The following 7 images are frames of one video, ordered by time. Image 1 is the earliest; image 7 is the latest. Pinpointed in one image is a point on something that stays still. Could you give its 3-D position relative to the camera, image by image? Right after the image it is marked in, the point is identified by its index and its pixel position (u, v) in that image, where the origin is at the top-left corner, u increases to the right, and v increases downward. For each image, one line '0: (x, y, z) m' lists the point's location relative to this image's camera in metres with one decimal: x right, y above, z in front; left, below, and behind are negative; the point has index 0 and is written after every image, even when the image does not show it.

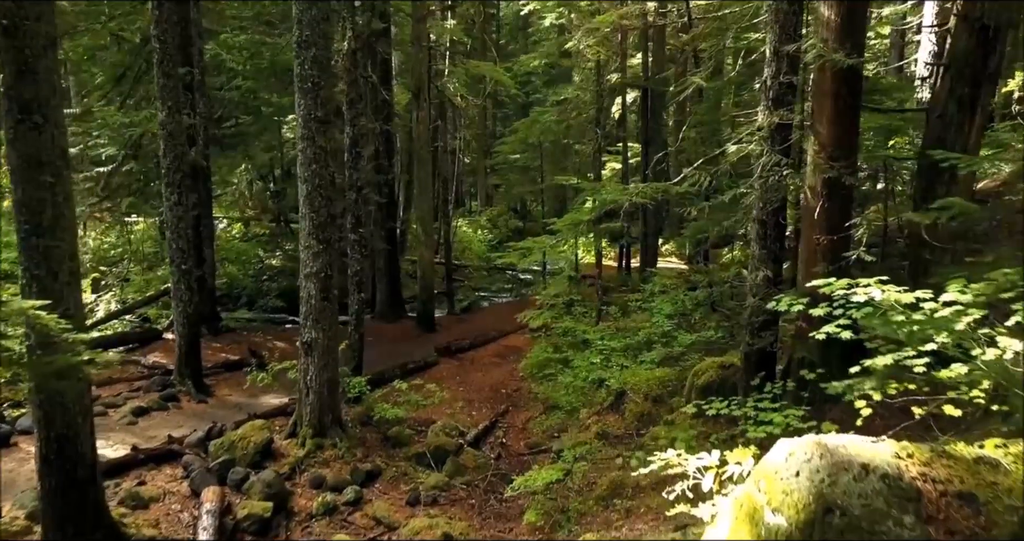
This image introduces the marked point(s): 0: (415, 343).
0: (-2.4, -1.8, +15.2) m
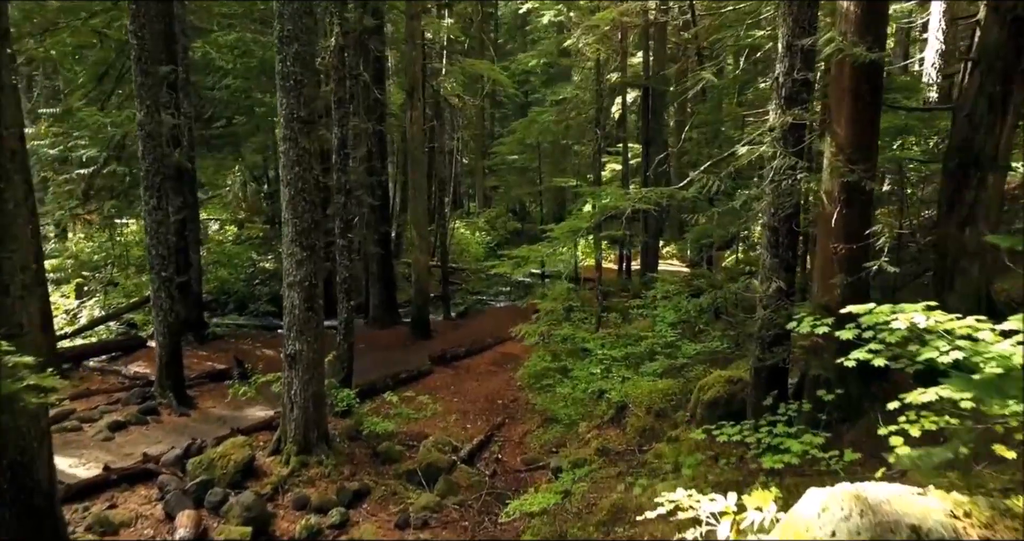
0: (-2.5, -1.9, +14.7) m
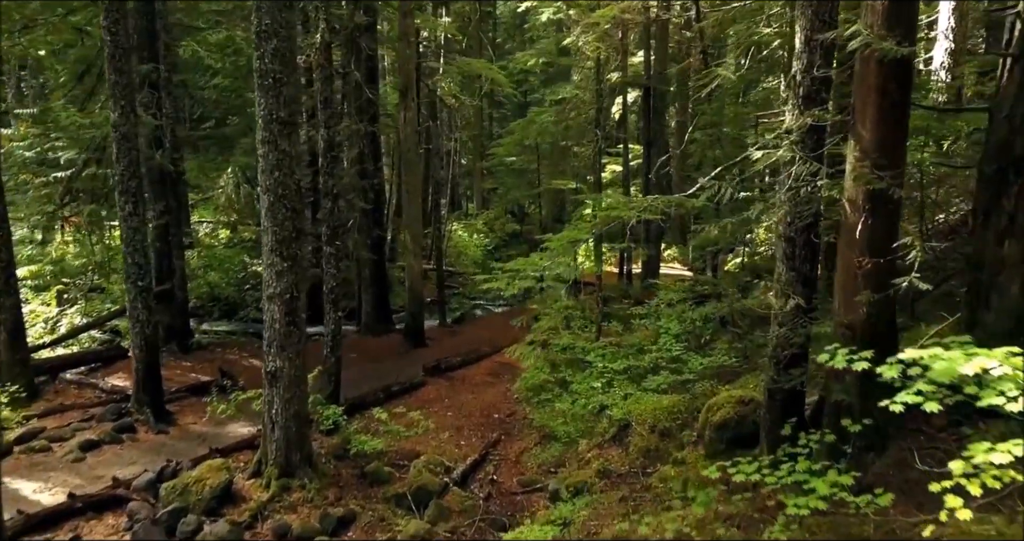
0: (-2.5, -2.0, +14.2) m
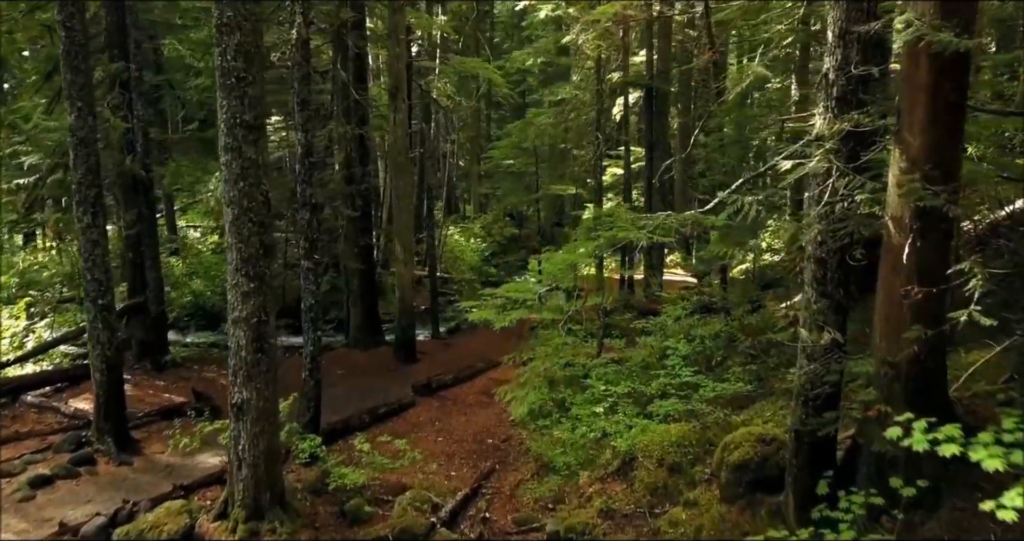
0: (-2.6, -2.3, +13.4) m
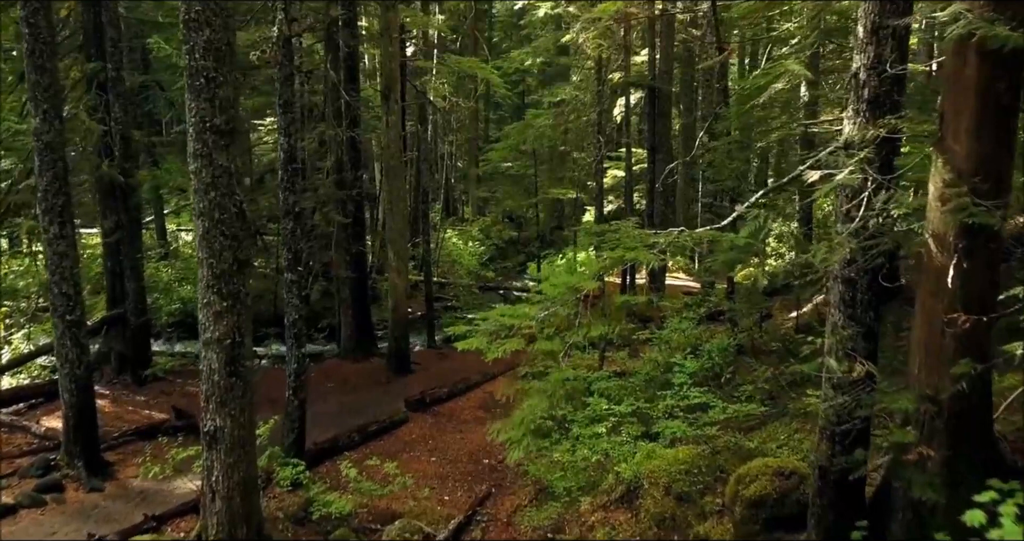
0: (-2.6, -2.4, +12.8) m
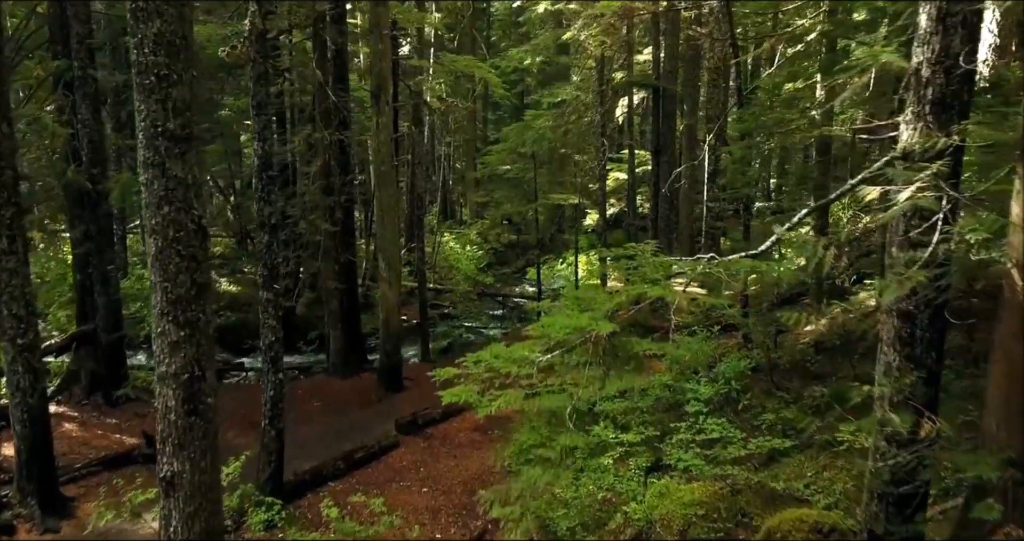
0: (-2.7, -2.7, +12.0) m
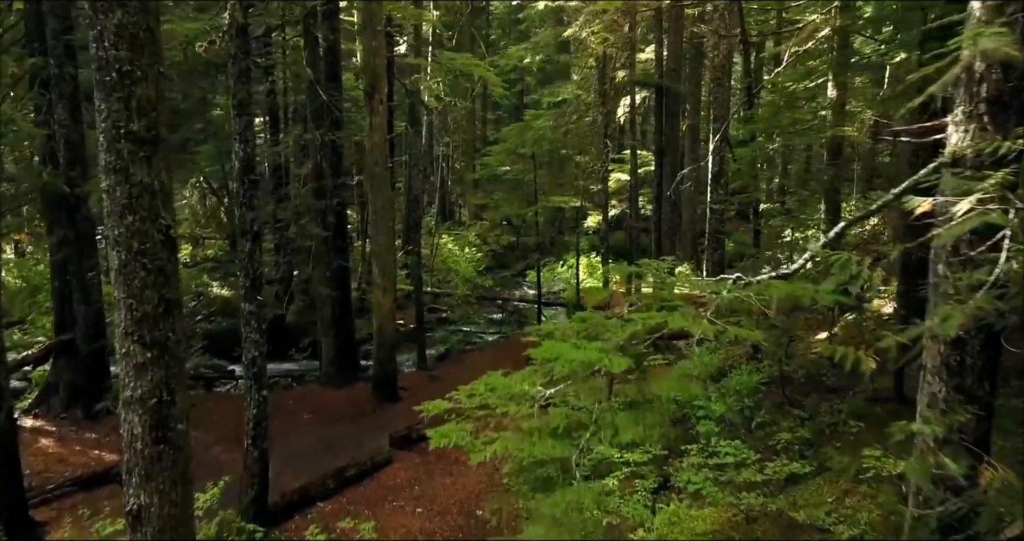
0: (-2.7, -2.8, +11.5) m
